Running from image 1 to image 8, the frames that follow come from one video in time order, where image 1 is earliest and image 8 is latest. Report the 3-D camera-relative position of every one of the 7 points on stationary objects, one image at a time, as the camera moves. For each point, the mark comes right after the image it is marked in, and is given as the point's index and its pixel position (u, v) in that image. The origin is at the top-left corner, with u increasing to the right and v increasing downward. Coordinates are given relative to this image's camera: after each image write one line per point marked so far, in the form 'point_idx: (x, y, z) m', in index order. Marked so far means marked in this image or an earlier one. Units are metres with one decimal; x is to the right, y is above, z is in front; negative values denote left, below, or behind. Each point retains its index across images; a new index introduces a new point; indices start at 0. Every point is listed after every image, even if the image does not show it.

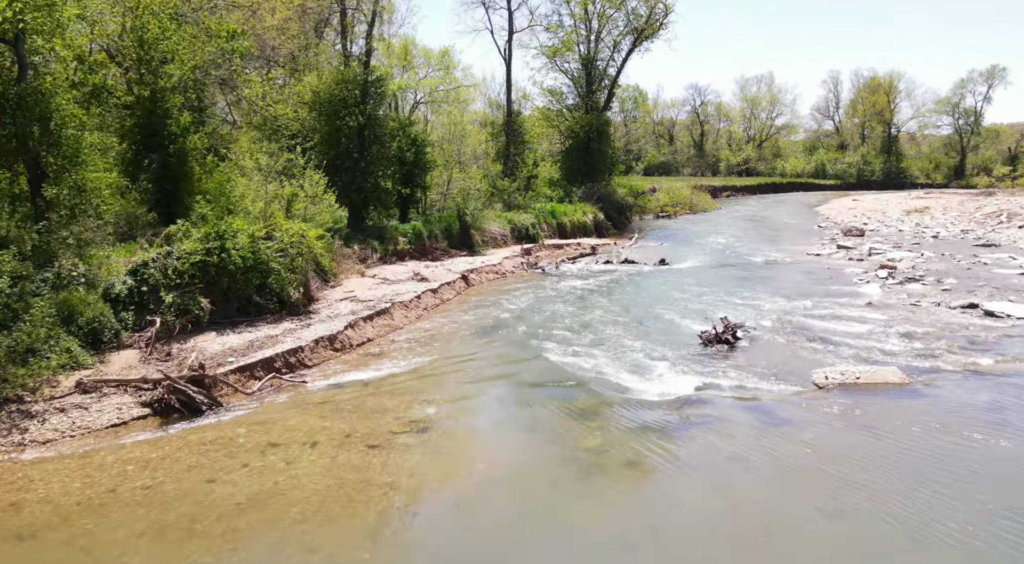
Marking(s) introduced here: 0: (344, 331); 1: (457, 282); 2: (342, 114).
0: (-2.9, -0.9, +11.5) m
1: (-1.4, 0.0, +17.2) m
2: (-4.7, +4.6, +19.2) m
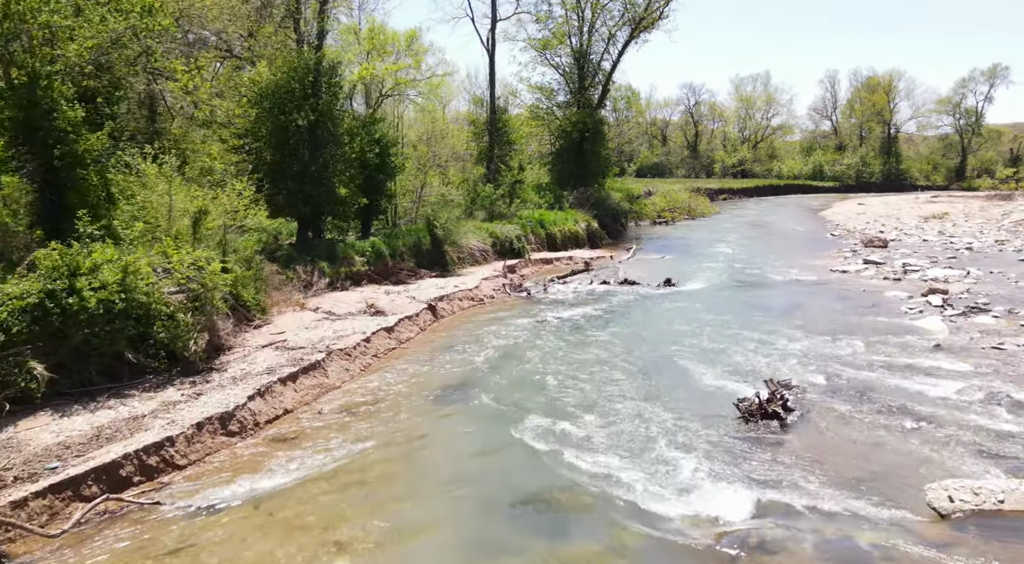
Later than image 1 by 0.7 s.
0: (-3.2, -1.5, +8.3) m
1: (-1.8, -0.7, +14.1) m
2: (-5.2, +4.0, +16.0) m
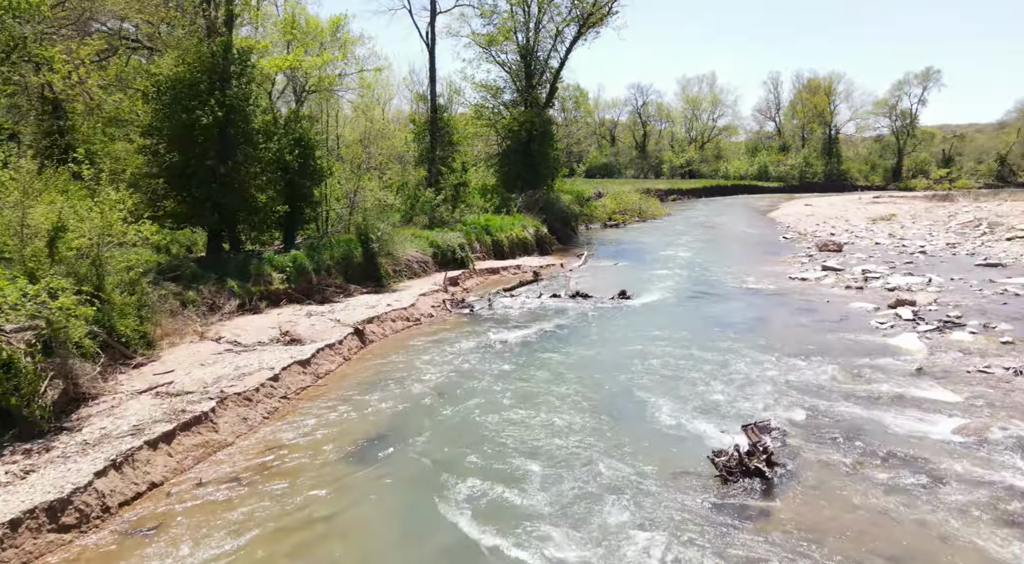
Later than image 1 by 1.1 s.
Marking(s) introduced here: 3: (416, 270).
0: (-3.9, -1.9, +6.5) m
1: (-2.9, -1.0, +12.3) m
2: (-6.4, +3.6, +14.0) m
3: (-2.5, +0.3, +18.2) m
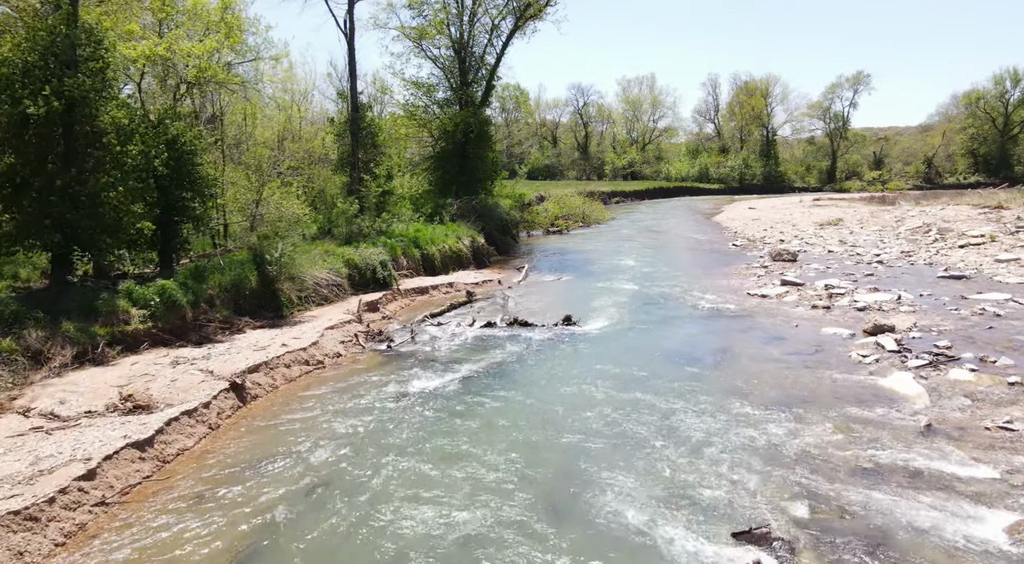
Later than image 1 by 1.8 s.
0: (-4.6, -2.5, +3.7) m
1: (-4.1, -1.6, +9.6) m
2: (-7.8, +2.9, +10.9) m
3: (-4.2, -0.3, +15.5) m
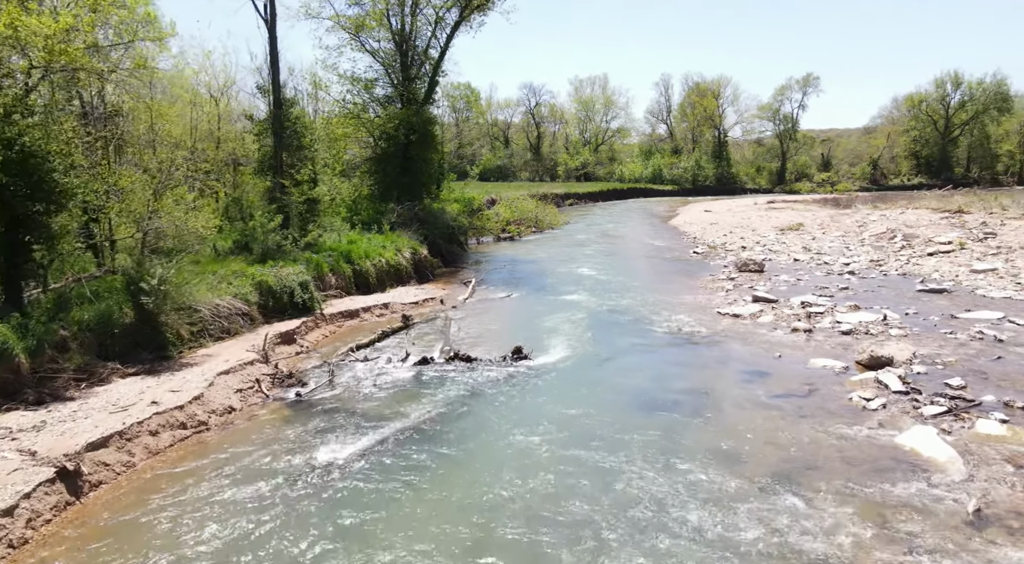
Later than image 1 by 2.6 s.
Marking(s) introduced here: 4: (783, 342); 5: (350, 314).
0: (-4.9, -3.0, +1.0) m
1: (-4.8, -2.2, +6.9) m
2: (-8.6, +2.4, +8.1) m
3: (-5.3, -0.8, +12.9) m
4: (+5.6, -1.2, +14.2) m
5: (-4.0, -0.8, +16.8) m
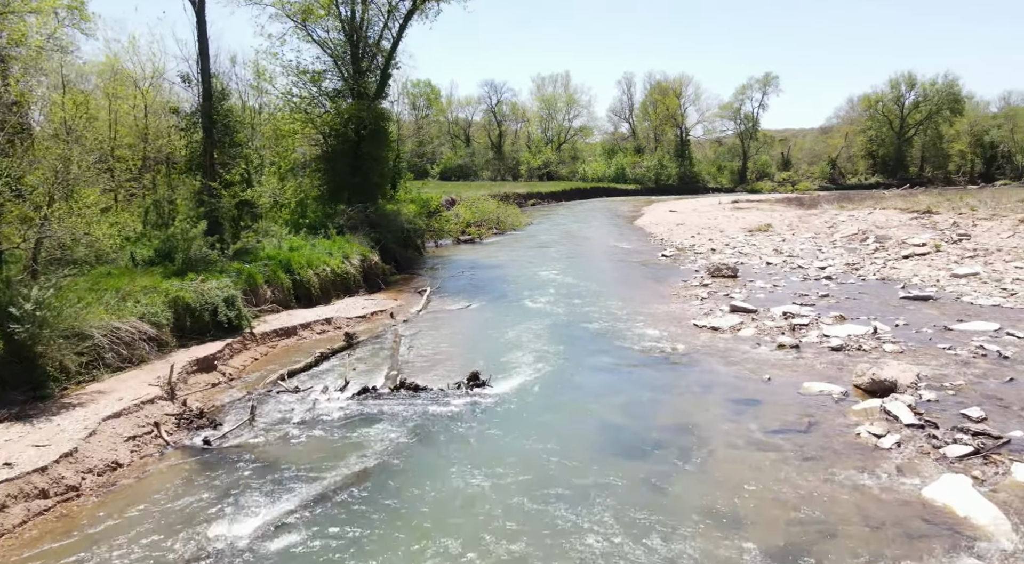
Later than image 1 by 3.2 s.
0: (-5.0, -3.3, -0.9) m
1: (-5.2, -2.5, +5.0) m
2: (-9.1, +2.0, +5.9) m
3: (-6.0, -1.1, +10.9) m
4: (+4.8, -1.4, +12.8) m
5: (-4.9, -1.0, +14.9) m
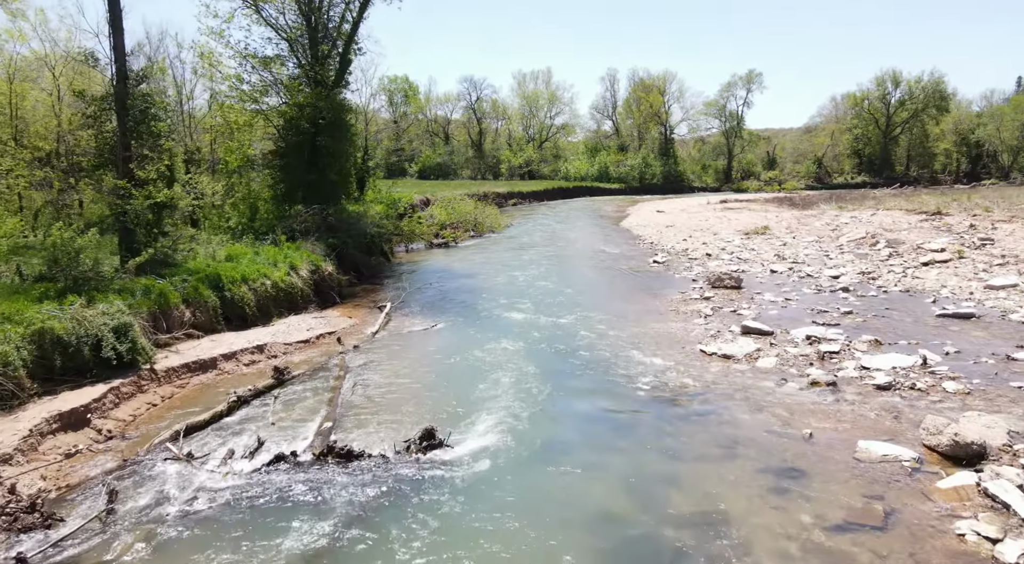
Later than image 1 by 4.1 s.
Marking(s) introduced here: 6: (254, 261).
0: (-5.1, -3.7, -3.8) m
1: (-5.5, -2.9, +2.1) m
2: (-9.4, +1.6, +2.9) m
3: (-6.4, -1.5, +8.0) m
4: (+4.3, -1.8, +10.1) m
5: (-5.4, -1.4, +12.0) m
6: (-6.4, +0.5, +17.3) m
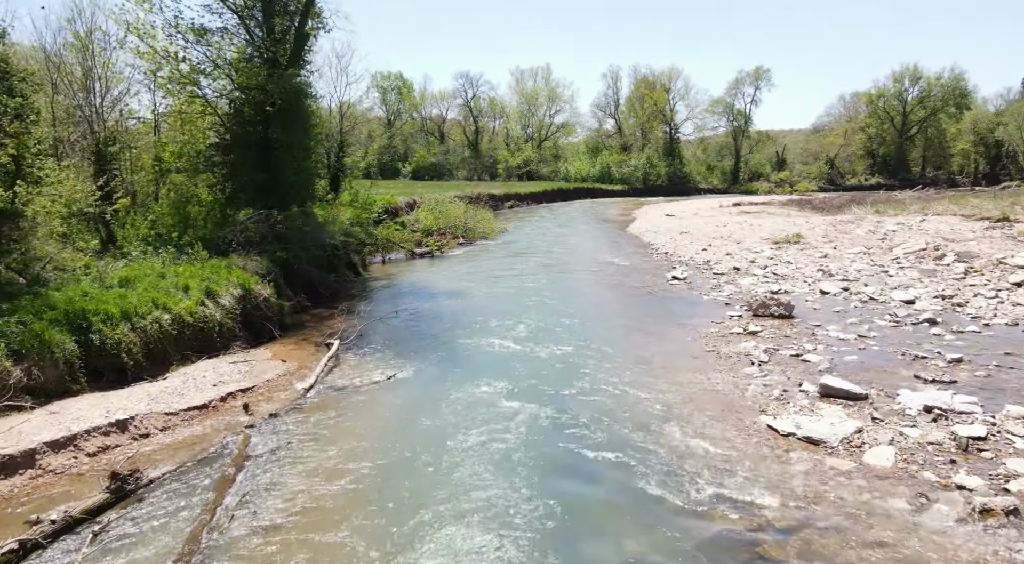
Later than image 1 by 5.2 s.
0: (-5.3, -4.3, -8.2) m
1: (-5.7, -3.5, -2.3) m
2: (-9.7, +1.0, -1.4) m
3: (-6.7, -2.1, +3.6) m
4: (+4.0, -2.4, +5.8) m
5: (-5.7, -2.0, +7.6) m
6: (-6.7, -0.1, +12.9) m
